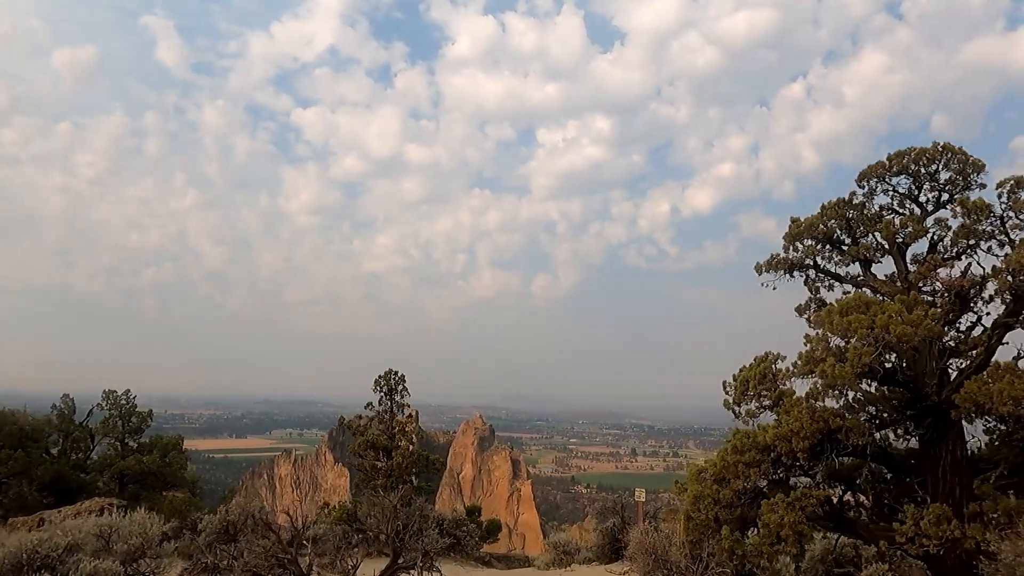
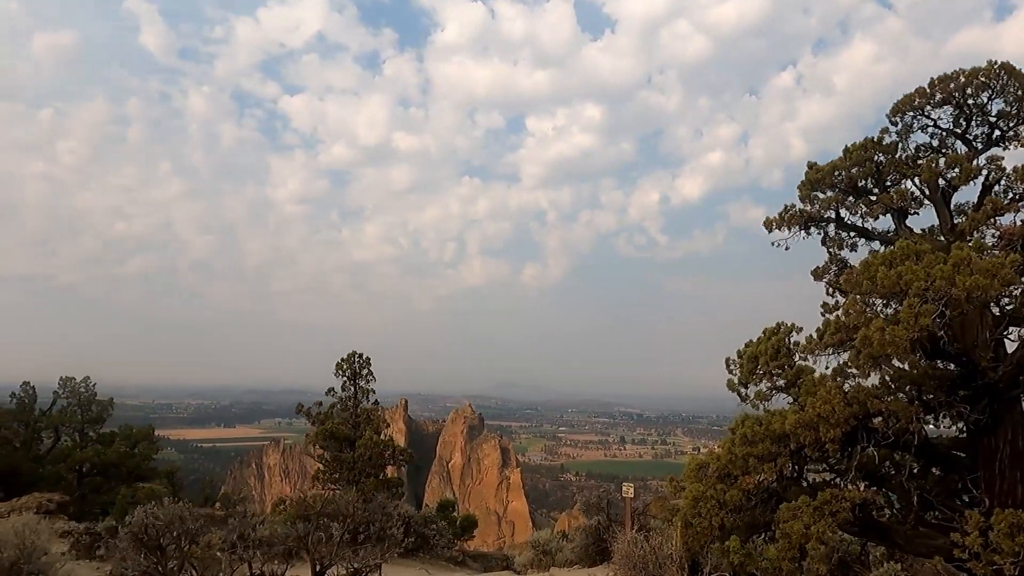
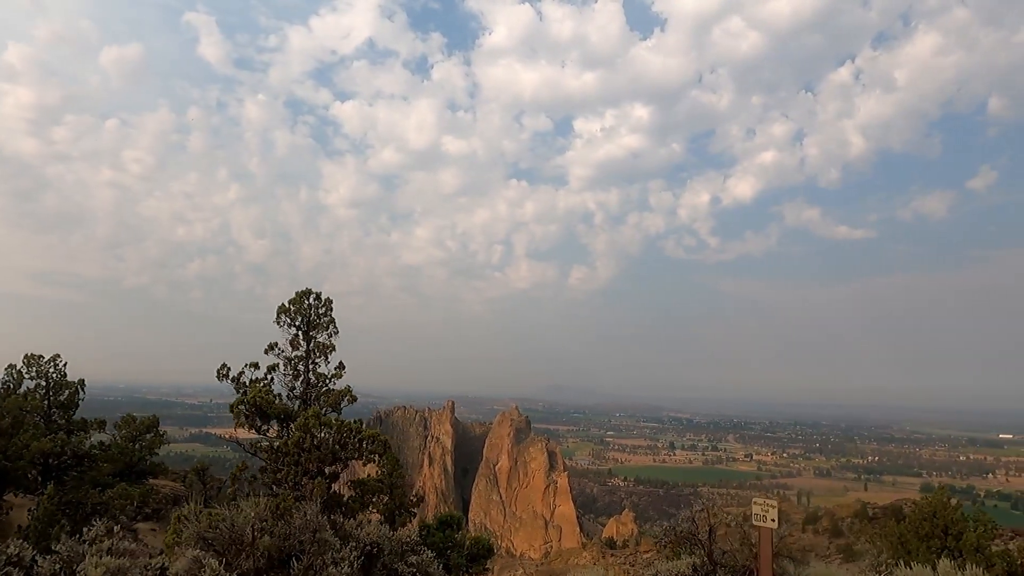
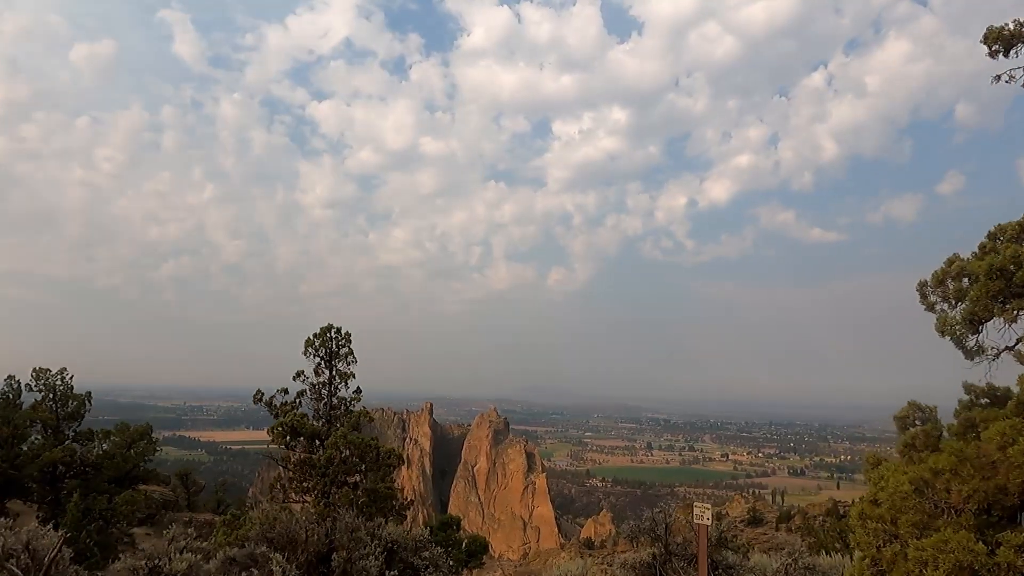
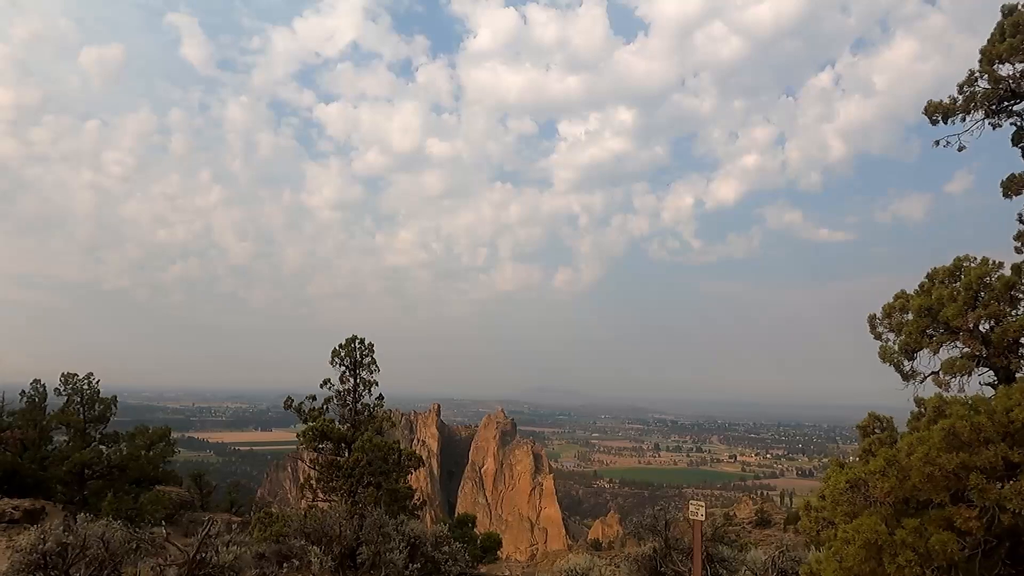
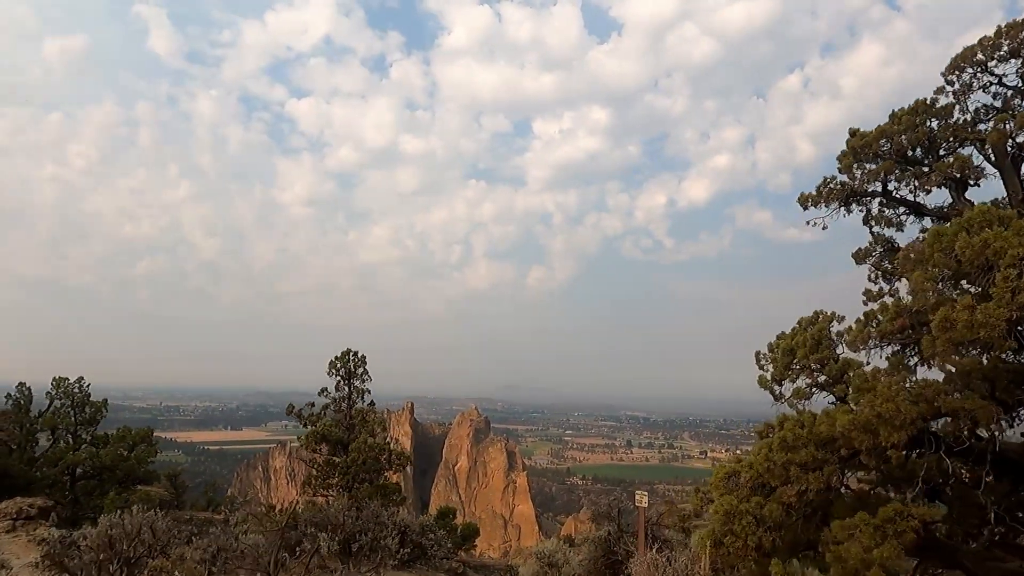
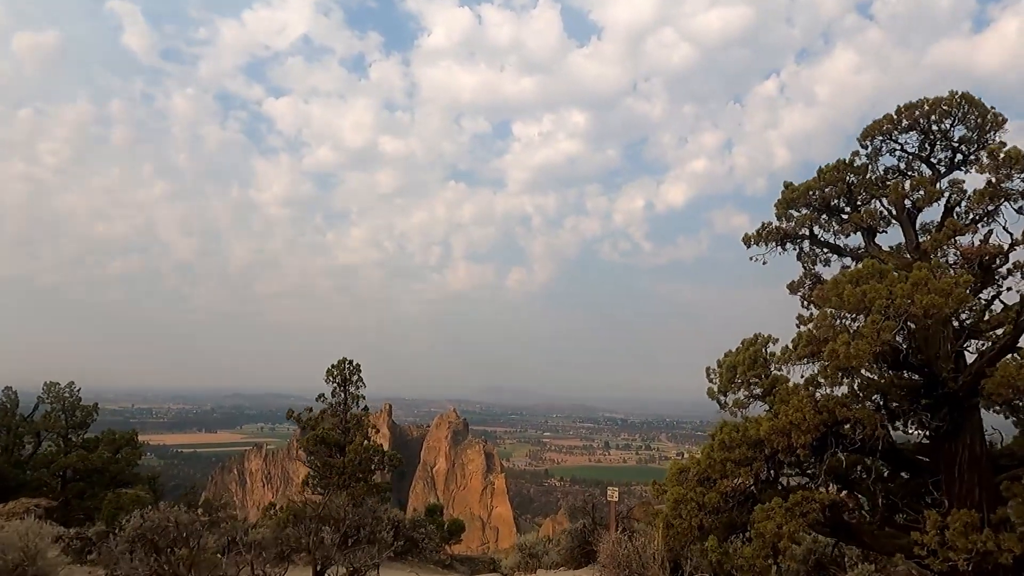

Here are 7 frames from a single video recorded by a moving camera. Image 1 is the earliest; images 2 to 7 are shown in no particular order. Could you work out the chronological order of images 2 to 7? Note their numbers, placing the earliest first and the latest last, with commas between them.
7, 2, 6, 5, 4, 3
